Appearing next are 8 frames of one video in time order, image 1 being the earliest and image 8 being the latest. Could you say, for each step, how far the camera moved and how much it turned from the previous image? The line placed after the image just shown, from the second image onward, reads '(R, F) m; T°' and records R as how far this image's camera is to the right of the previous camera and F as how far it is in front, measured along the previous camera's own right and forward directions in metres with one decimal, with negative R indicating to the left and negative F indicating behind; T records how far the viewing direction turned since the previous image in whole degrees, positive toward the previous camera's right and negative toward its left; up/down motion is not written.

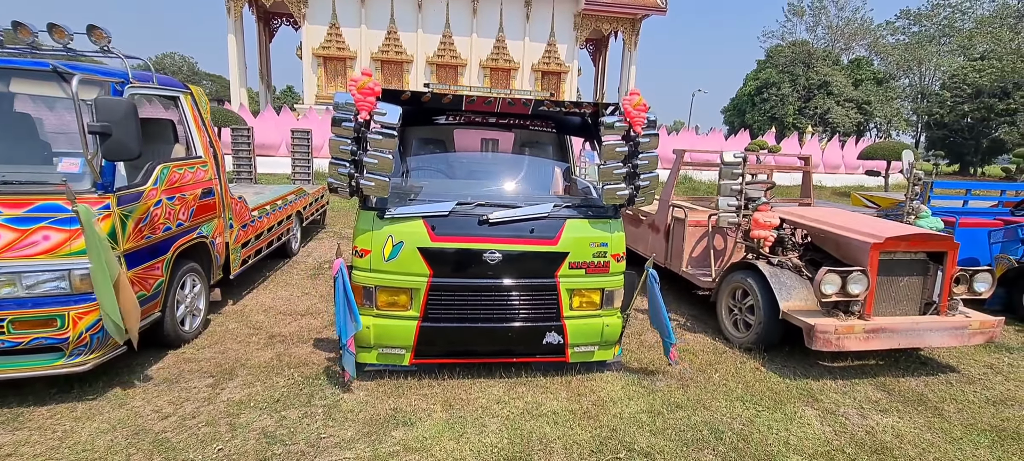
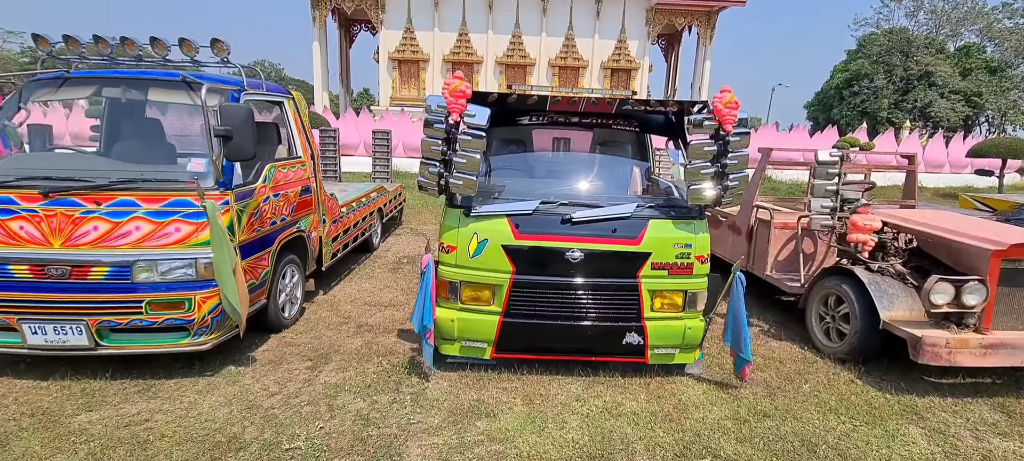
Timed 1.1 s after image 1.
(-0.1, -0.1) m; -7°
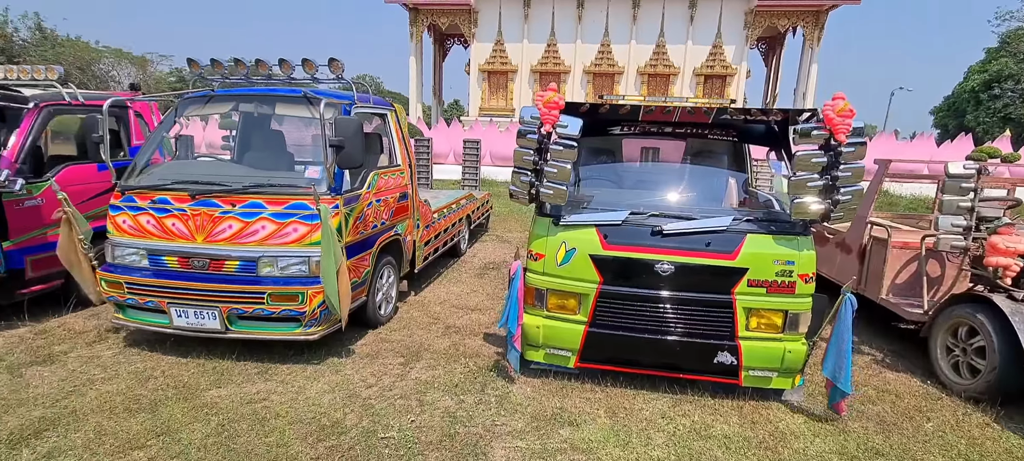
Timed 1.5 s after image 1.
(0.0, -0.1) m; -10°
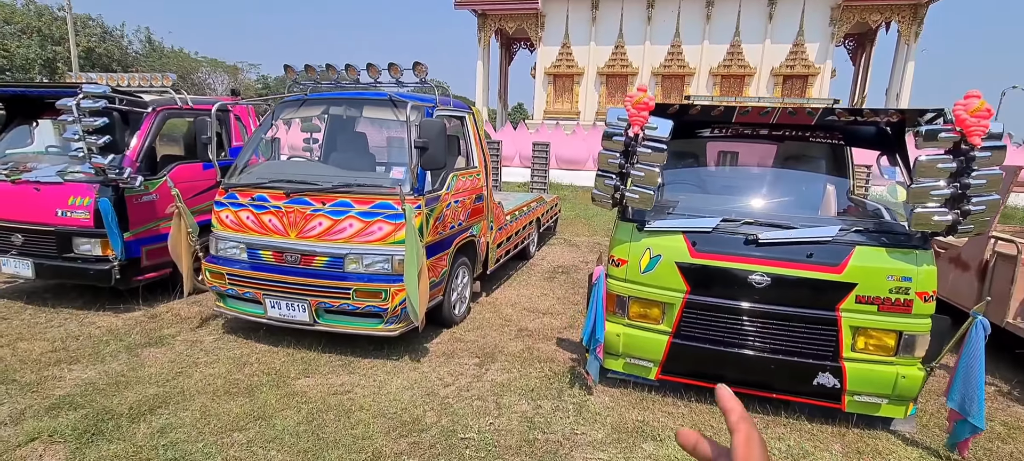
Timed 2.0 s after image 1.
(-0.1, 0.0) m; -7°
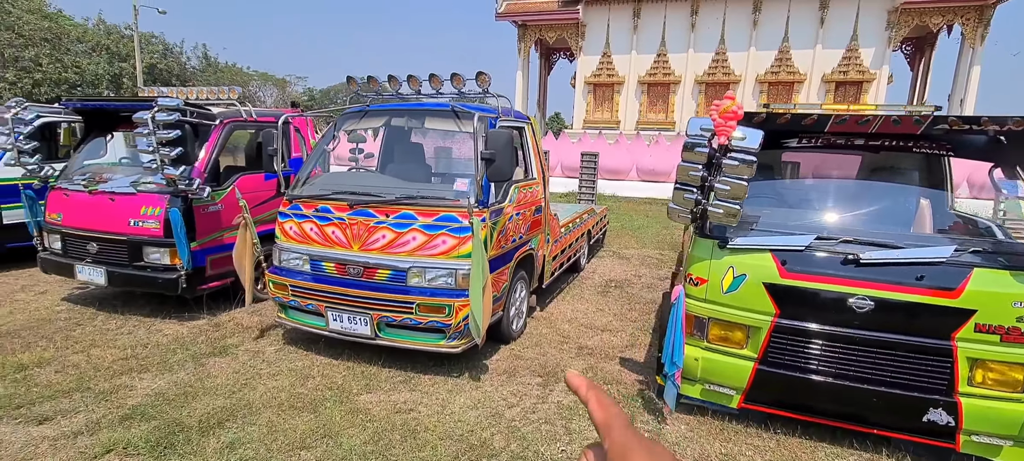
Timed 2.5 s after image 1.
(-0.2, +0.1) m; -4°
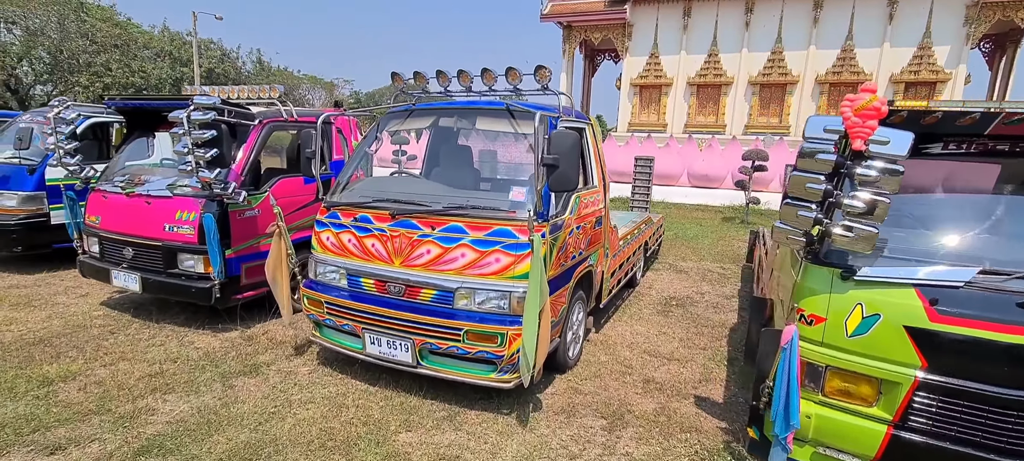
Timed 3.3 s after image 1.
(-0.2, +0.5) m; -4°
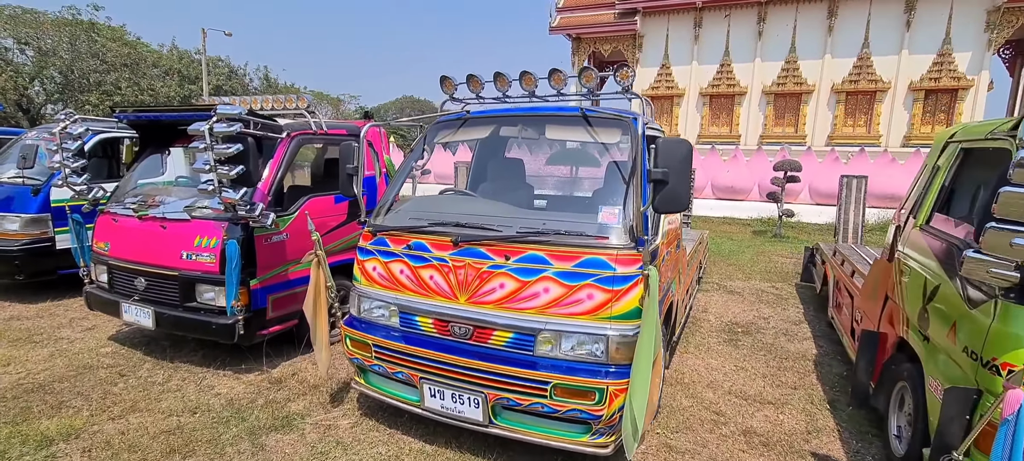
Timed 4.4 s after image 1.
(-0.5, +0.6) m; -1°
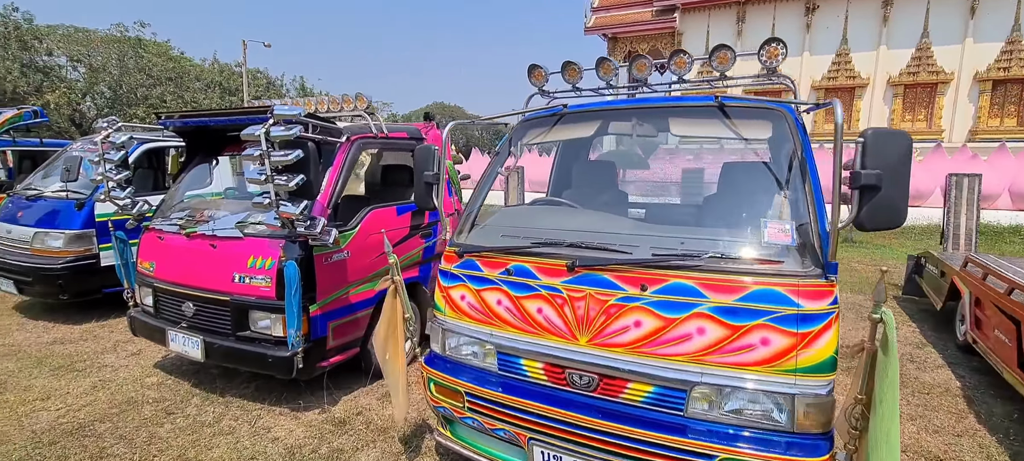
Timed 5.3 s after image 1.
(-0.5, +0.6) m; -3°
